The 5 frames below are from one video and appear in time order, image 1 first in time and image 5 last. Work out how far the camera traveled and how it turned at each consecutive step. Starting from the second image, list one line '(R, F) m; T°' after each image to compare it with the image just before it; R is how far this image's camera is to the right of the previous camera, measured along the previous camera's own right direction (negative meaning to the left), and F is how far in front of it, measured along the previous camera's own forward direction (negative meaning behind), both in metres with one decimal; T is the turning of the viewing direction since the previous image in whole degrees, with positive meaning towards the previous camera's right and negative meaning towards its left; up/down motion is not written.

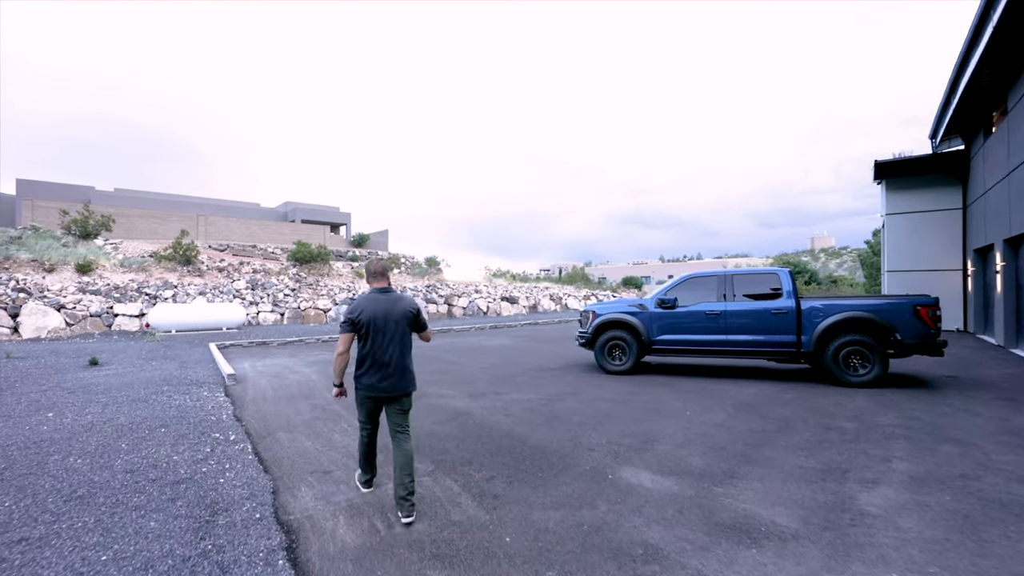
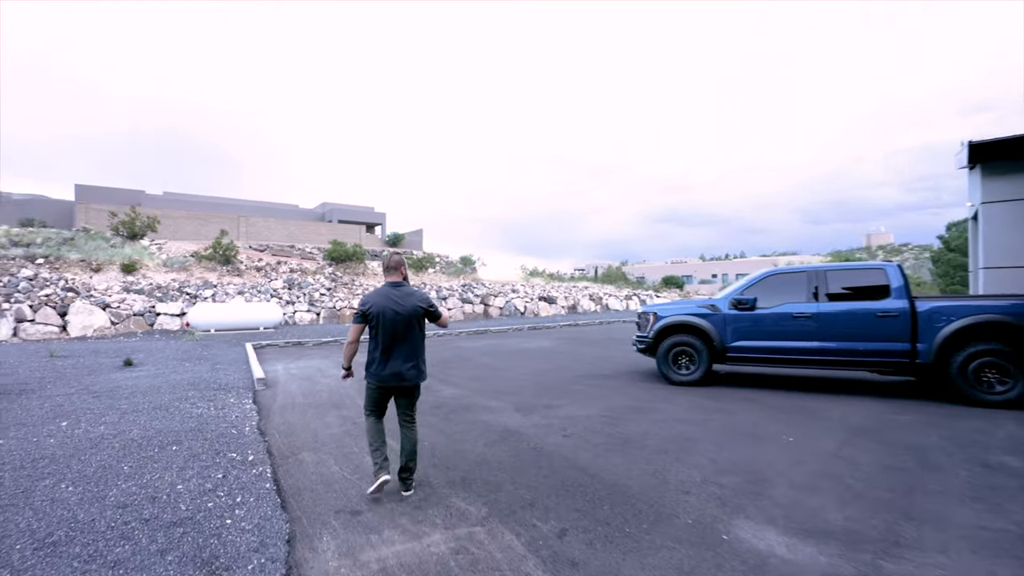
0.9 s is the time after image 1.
(-0.2, +0.8) m; -4°
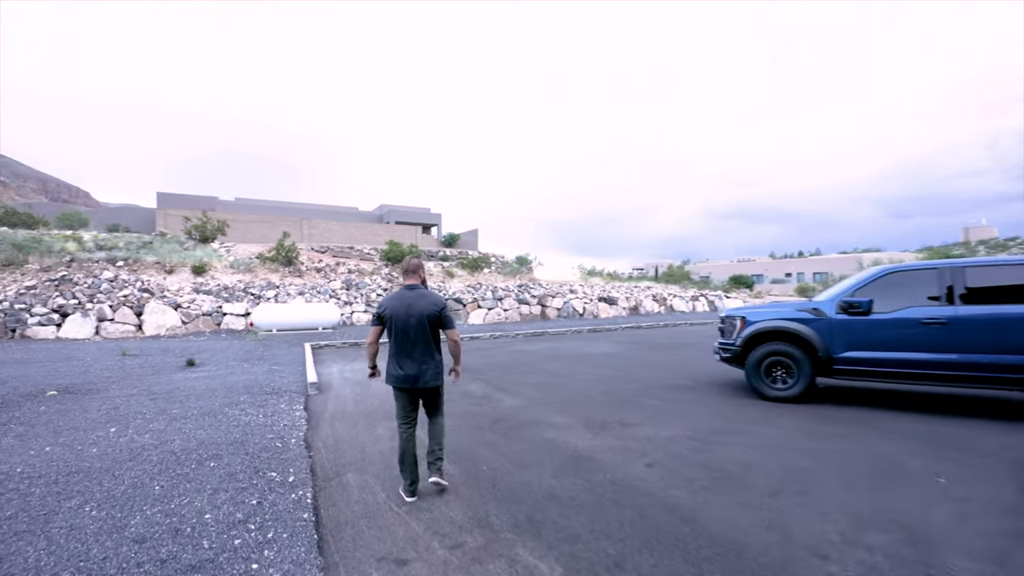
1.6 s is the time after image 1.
(-0.1, +0.6) m; -6°
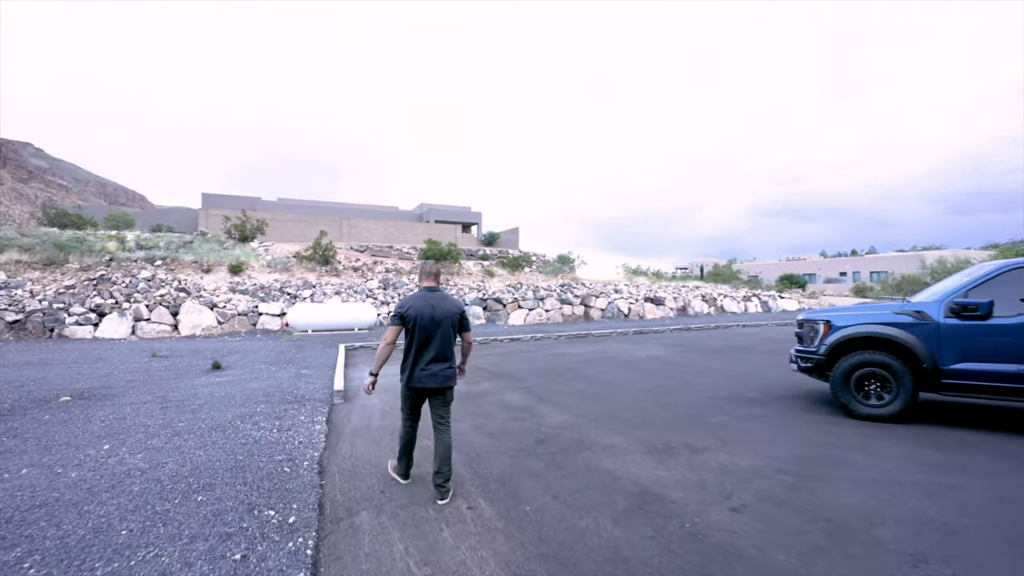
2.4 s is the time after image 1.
(-0.1, +0.8) m; -4°
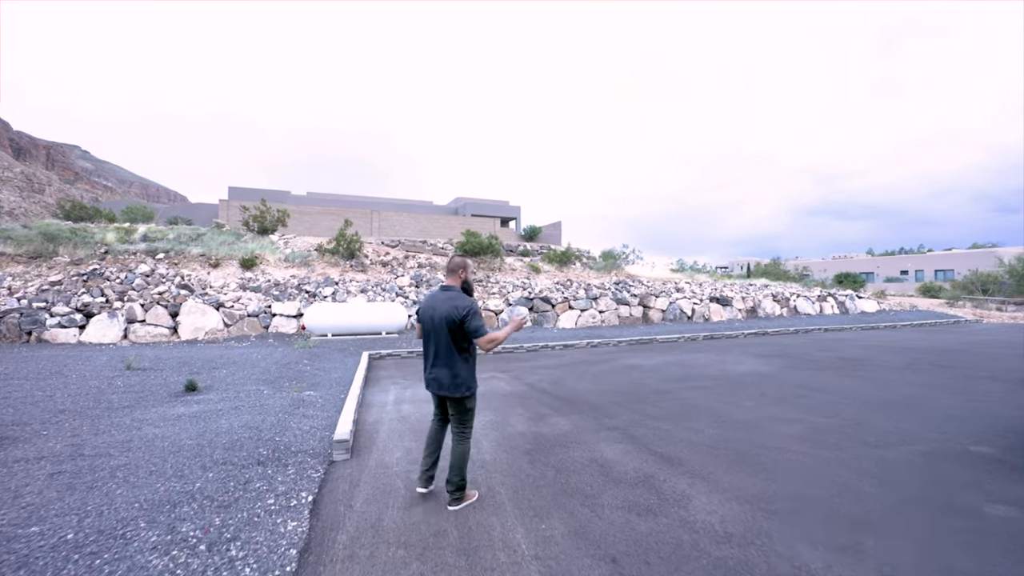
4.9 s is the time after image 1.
(-0.5, +2.2) m; -4°
